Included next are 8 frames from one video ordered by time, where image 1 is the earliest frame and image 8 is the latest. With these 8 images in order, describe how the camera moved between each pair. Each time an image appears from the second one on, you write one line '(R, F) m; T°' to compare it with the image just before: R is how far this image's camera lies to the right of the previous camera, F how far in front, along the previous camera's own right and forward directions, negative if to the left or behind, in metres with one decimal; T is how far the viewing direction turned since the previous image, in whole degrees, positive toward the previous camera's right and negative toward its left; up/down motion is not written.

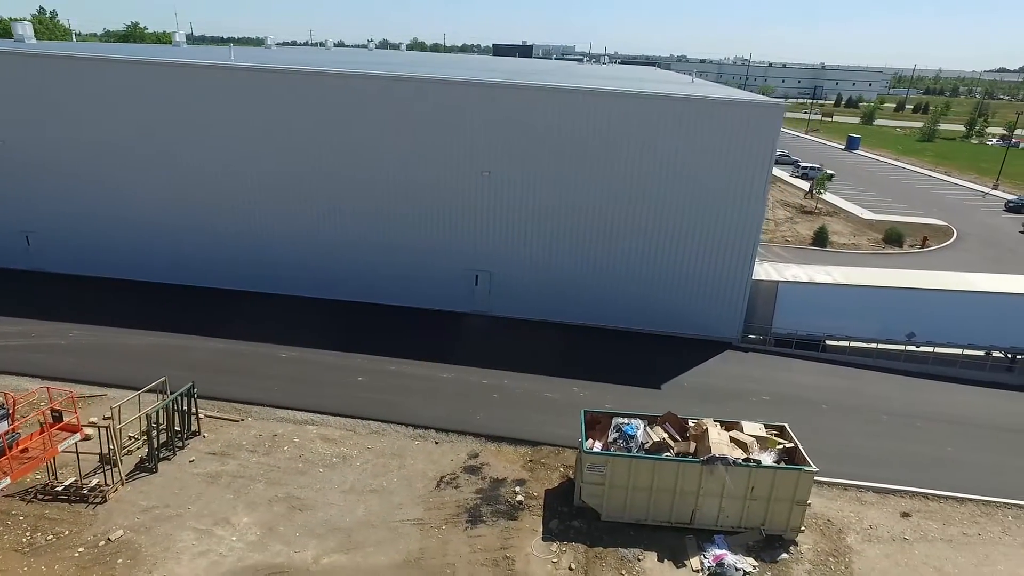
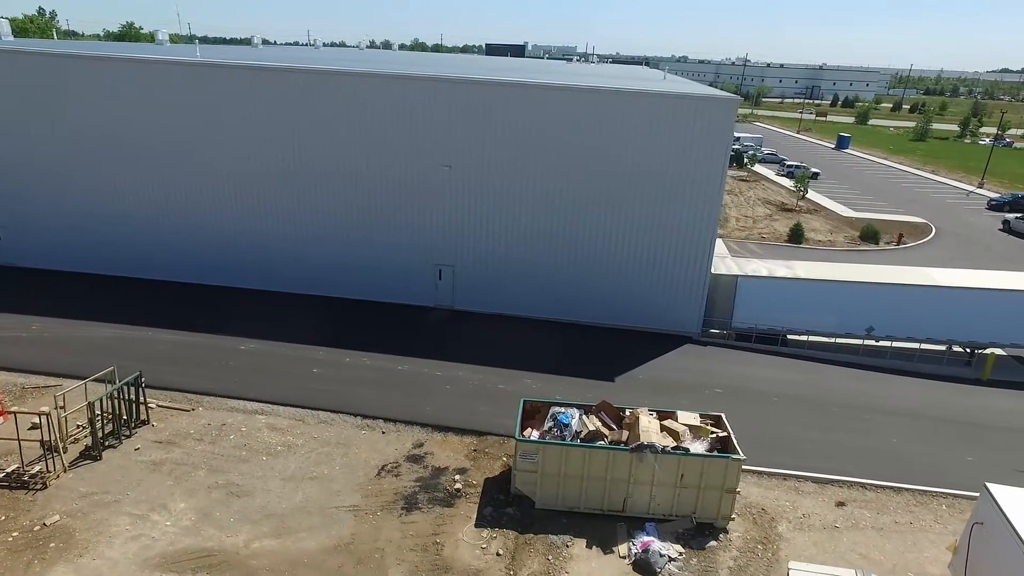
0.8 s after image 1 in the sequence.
(+1.1, -0.1) m; 0°
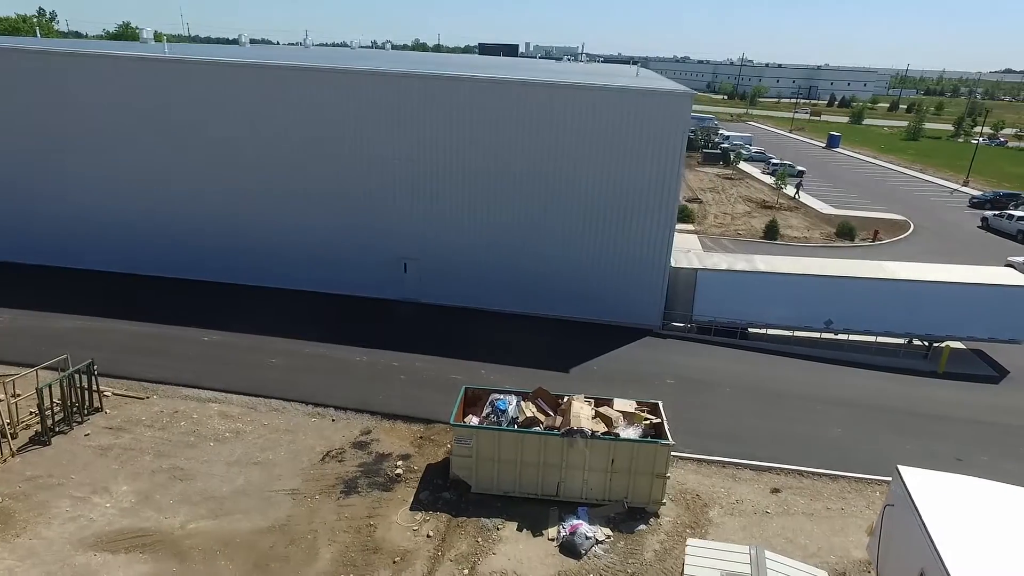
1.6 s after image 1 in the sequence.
(+1.1, -0.2) m; 0°
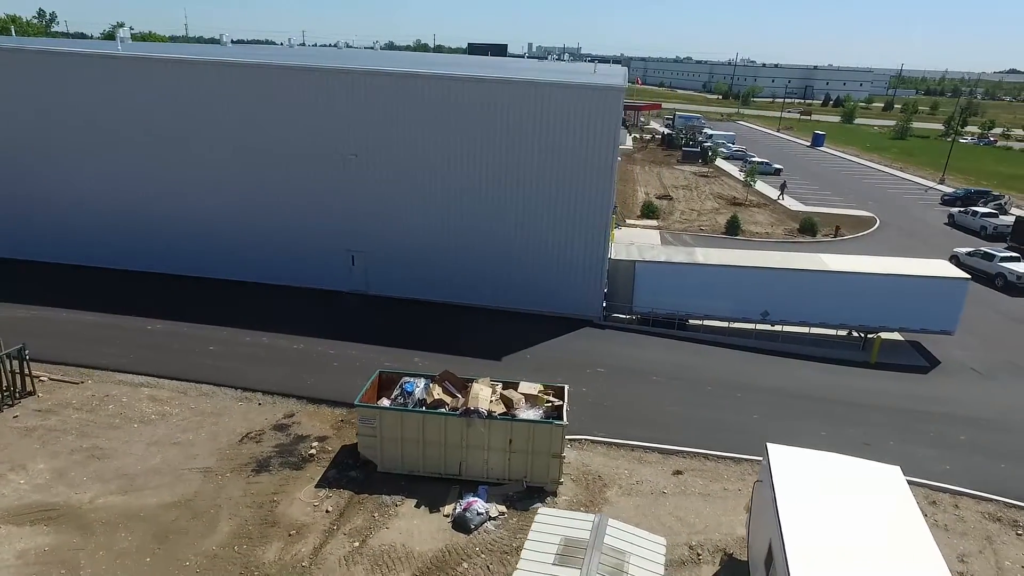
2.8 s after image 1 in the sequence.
(+1.7, -0.3) m; 0°
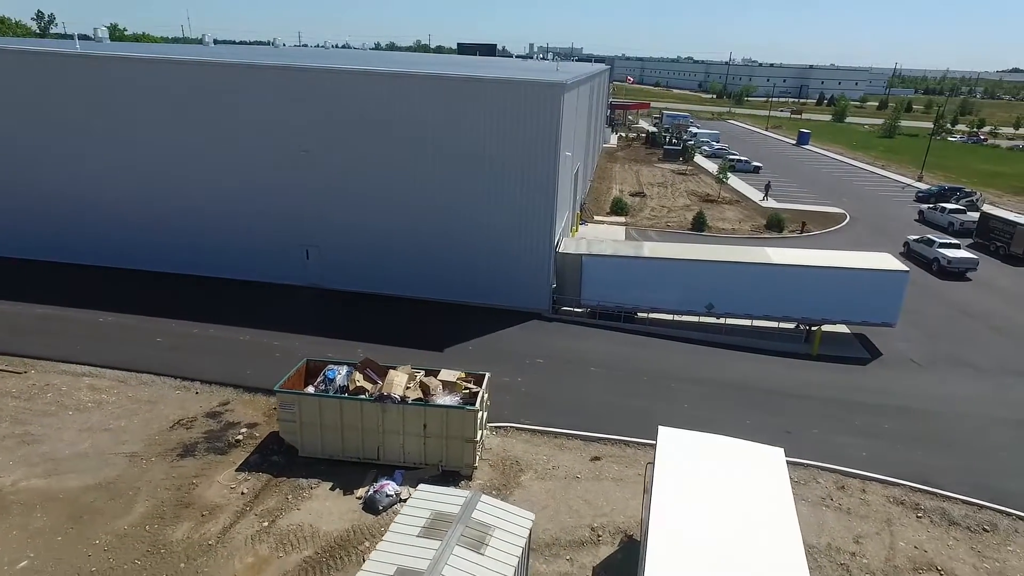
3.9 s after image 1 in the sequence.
(+1.5, -0.3) m; 0°
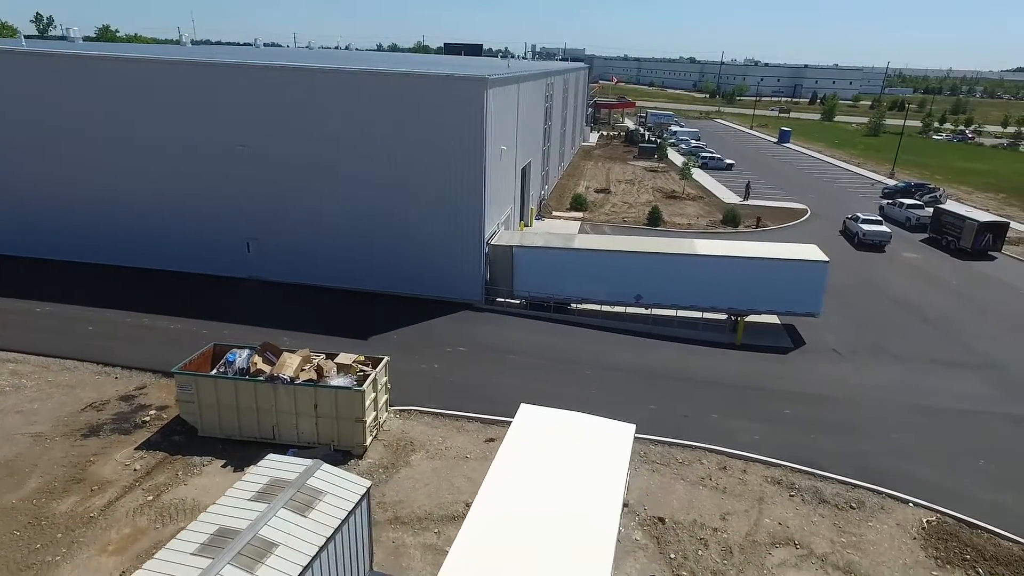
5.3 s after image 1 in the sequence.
(+2.0, -0.3) m; -1°
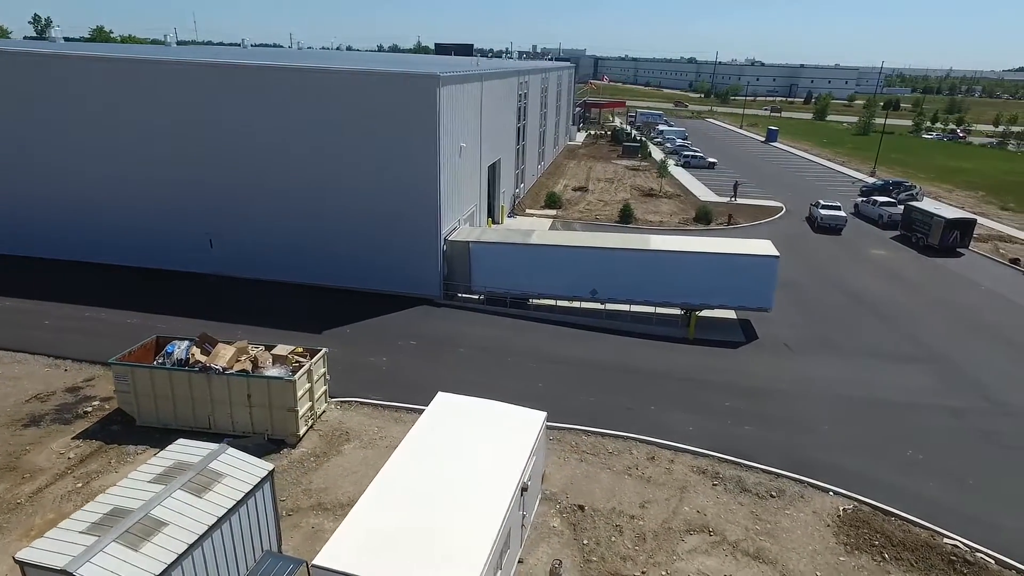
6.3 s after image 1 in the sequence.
(+1.3, -0.2) m; 0°
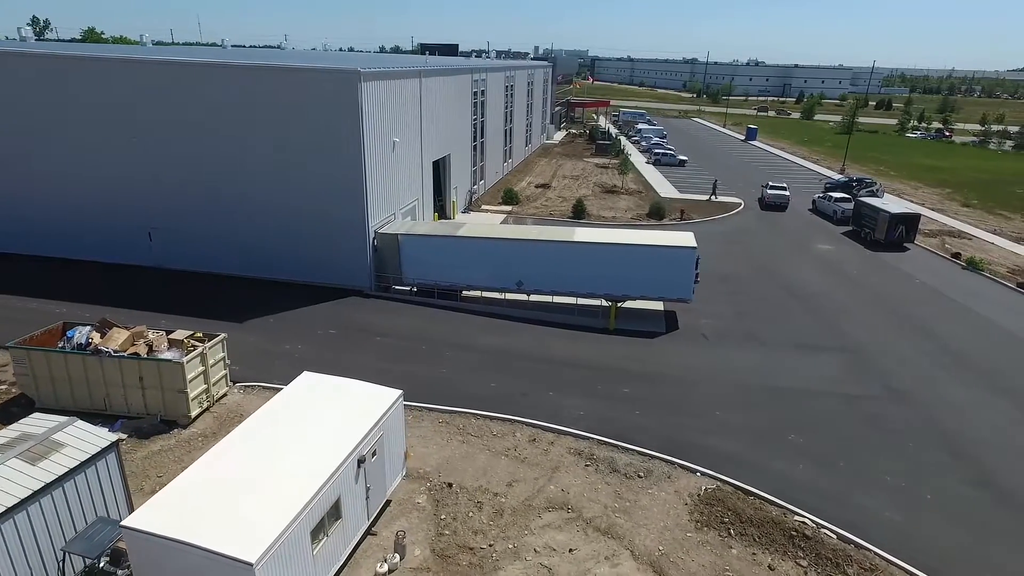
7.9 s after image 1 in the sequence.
(+2.2, -0.3) m; -1°
